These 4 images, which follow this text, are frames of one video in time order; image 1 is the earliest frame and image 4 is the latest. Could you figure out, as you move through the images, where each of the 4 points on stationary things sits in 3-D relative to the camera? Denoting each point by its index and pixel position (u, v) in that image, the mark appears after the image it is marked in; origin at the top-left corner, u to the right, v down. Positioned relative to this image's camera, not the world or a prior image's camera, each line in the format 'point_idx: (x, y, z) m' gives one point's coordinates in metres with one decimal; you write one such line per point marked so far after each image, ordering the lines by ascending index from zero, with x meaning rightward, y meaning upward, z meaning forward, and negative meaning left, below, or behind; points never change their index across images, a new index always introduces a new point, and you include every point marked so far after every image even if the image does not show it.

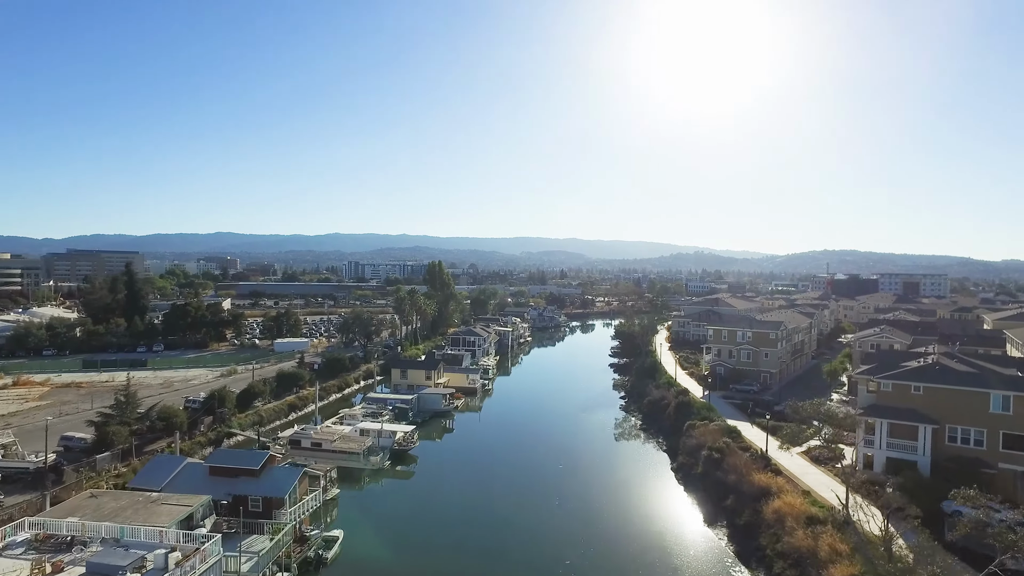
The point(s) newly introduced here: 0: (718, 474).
0: (+6.8, -6.1, +19.8) m
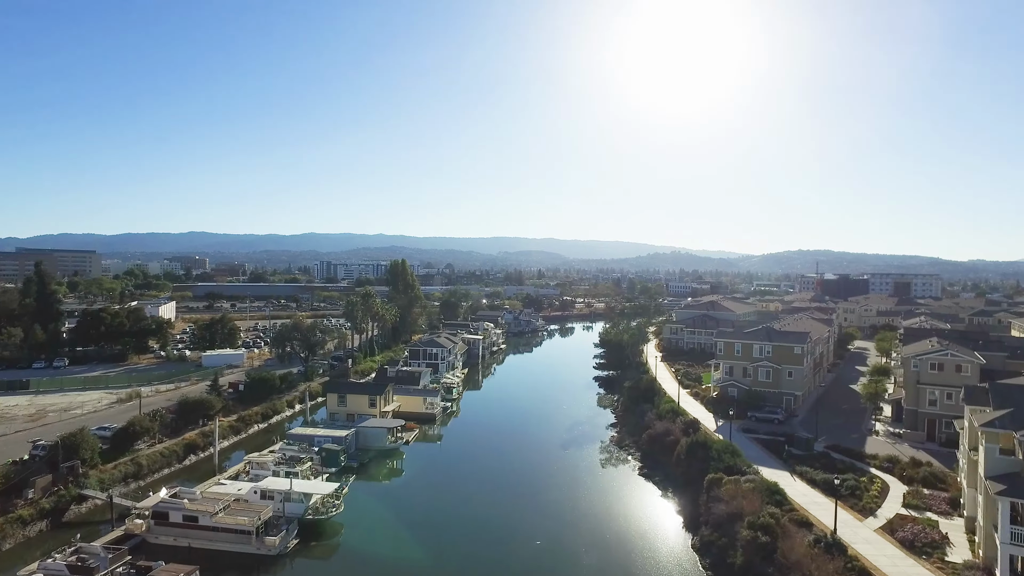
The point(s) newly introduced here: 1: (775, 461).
0: (+5.7, -6.3, +13.5) m
1: (+8.7, -5.7, +20.0) m
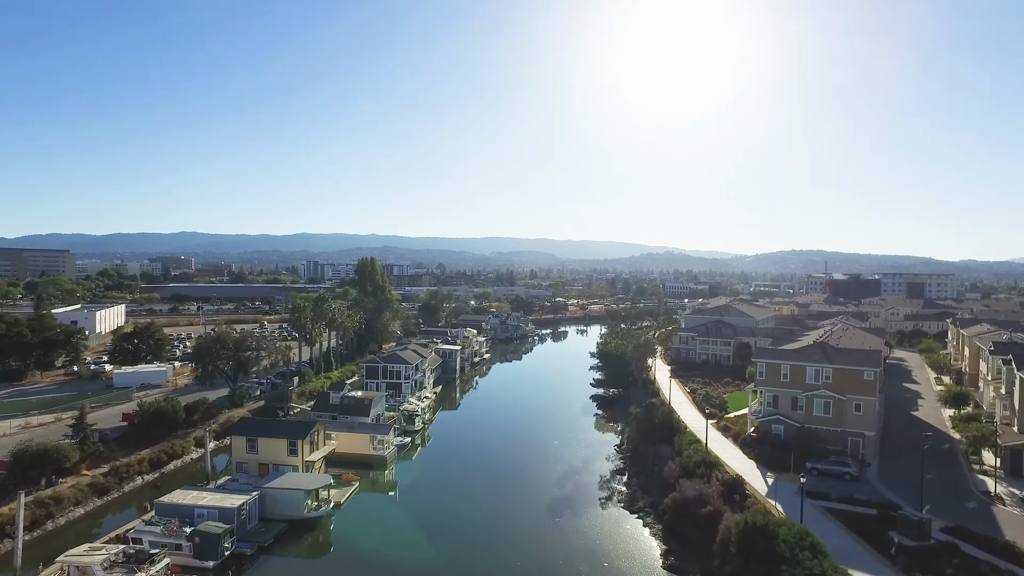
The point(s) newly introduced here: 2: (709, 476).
0: (+5.0, -6.4, +6.4) m
1: (+7.8, -5.8, +12.9) m
2: (+5.7, -5.4, +17.6) m
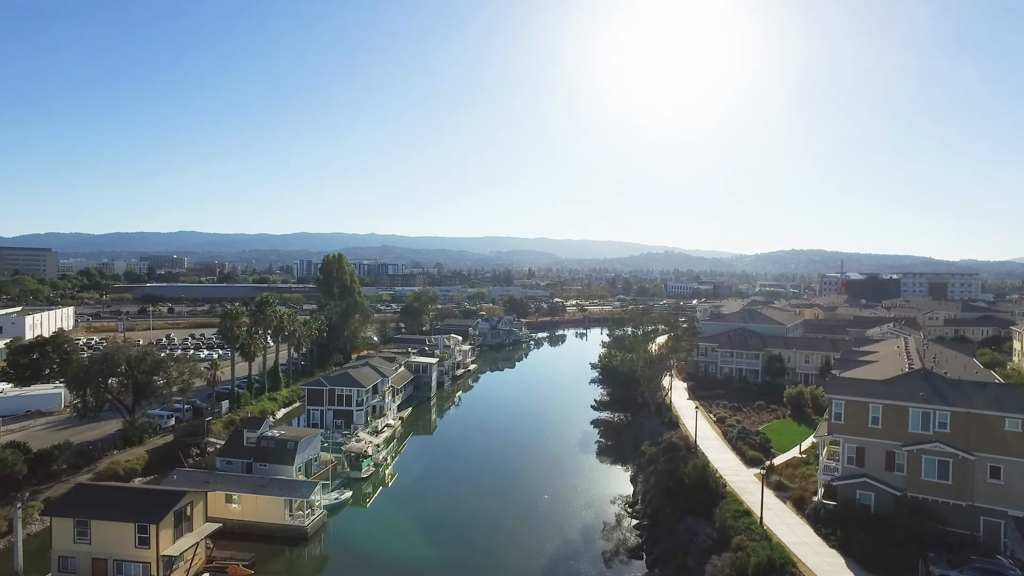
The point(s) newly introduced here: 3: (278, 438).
0: (+4.2, -6.5, -0.4) m
1: (+7.1, -6.0, +6.2) m
2: (+5.0, -5.5, +10.8) m
3: (-7.6, -4.9, +19.8) m
